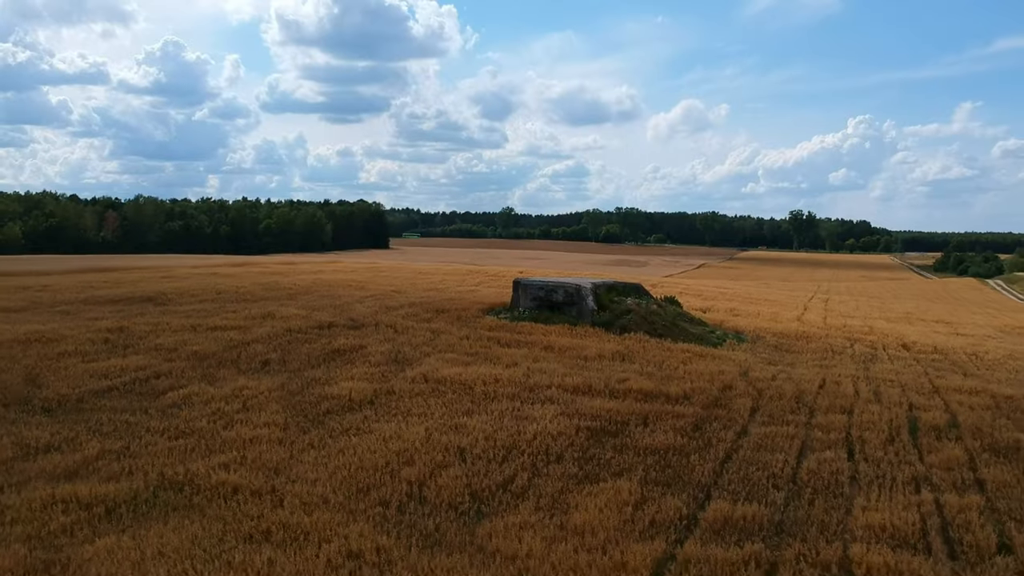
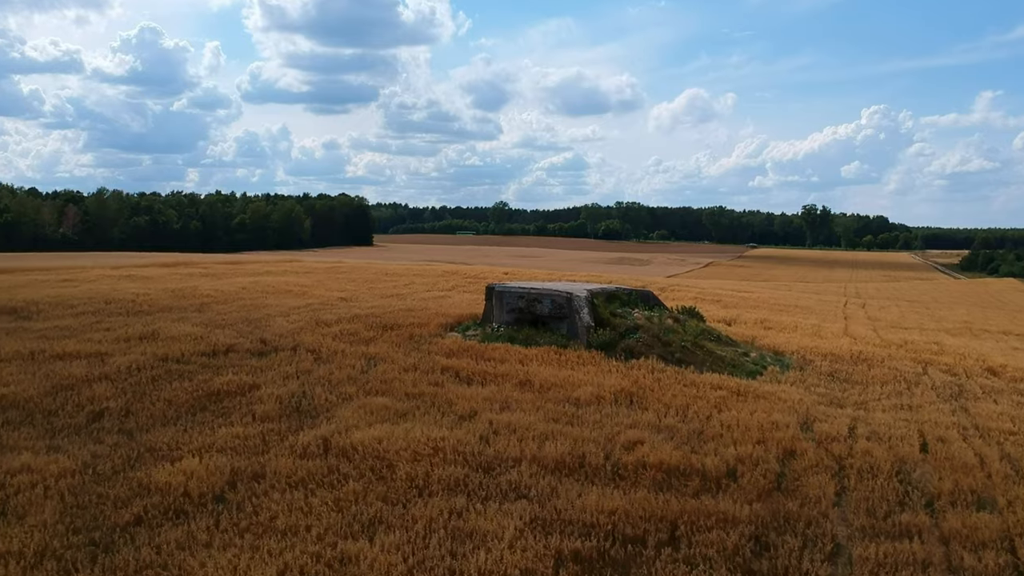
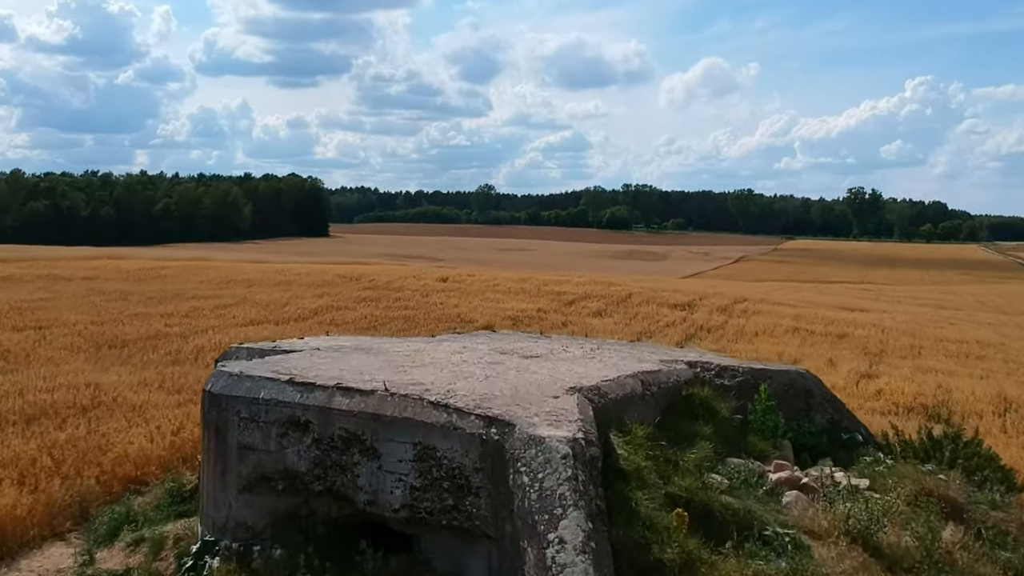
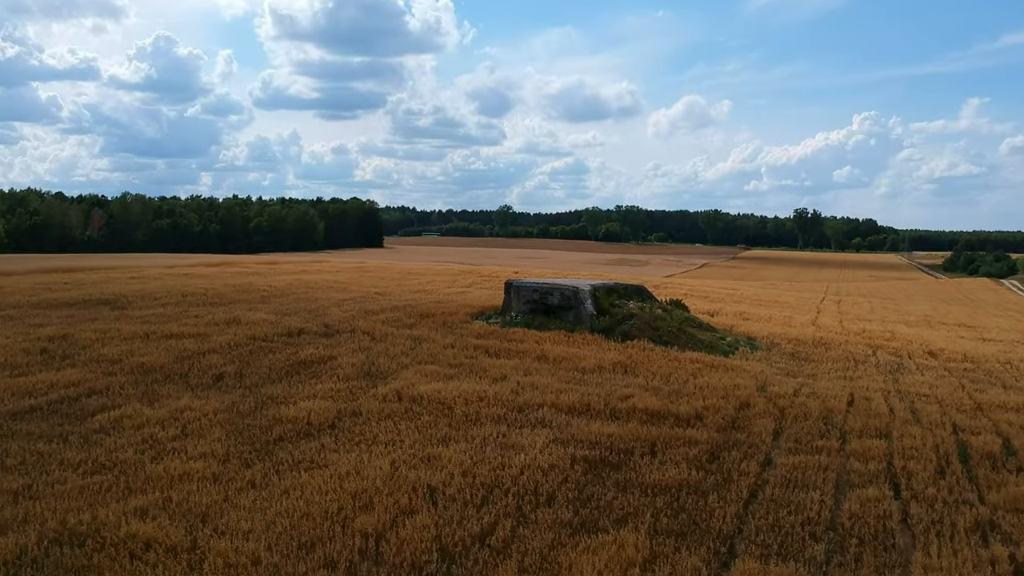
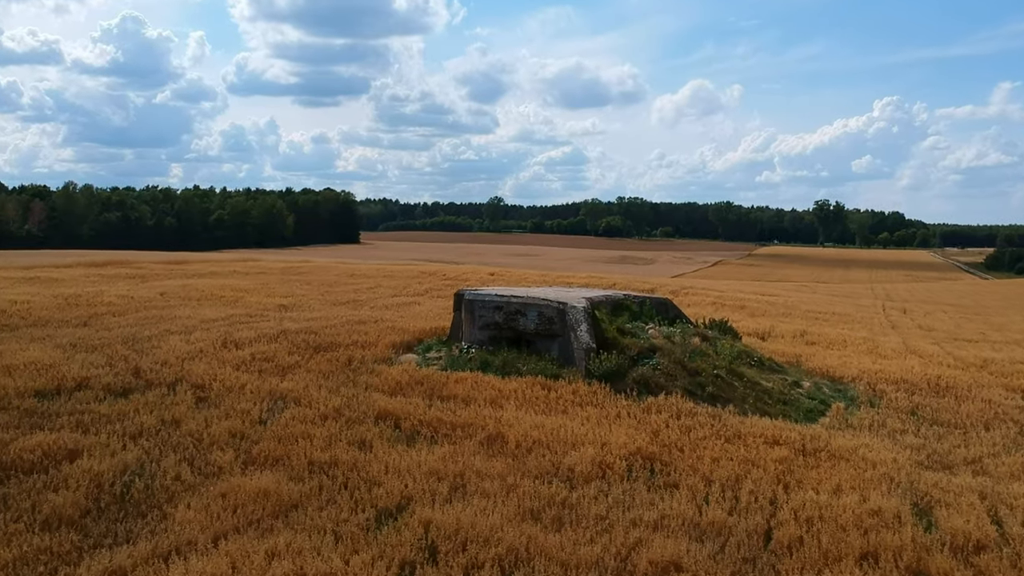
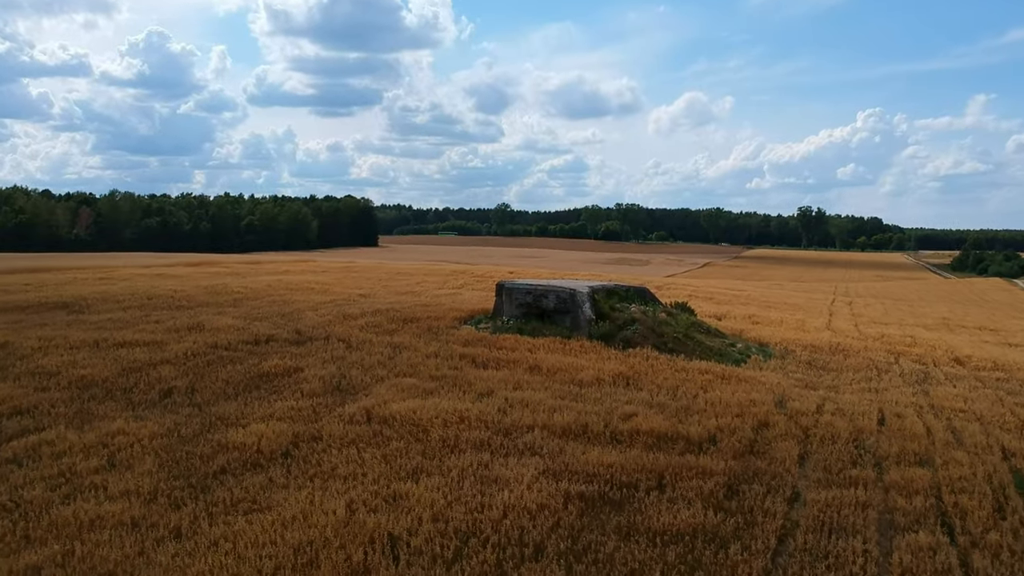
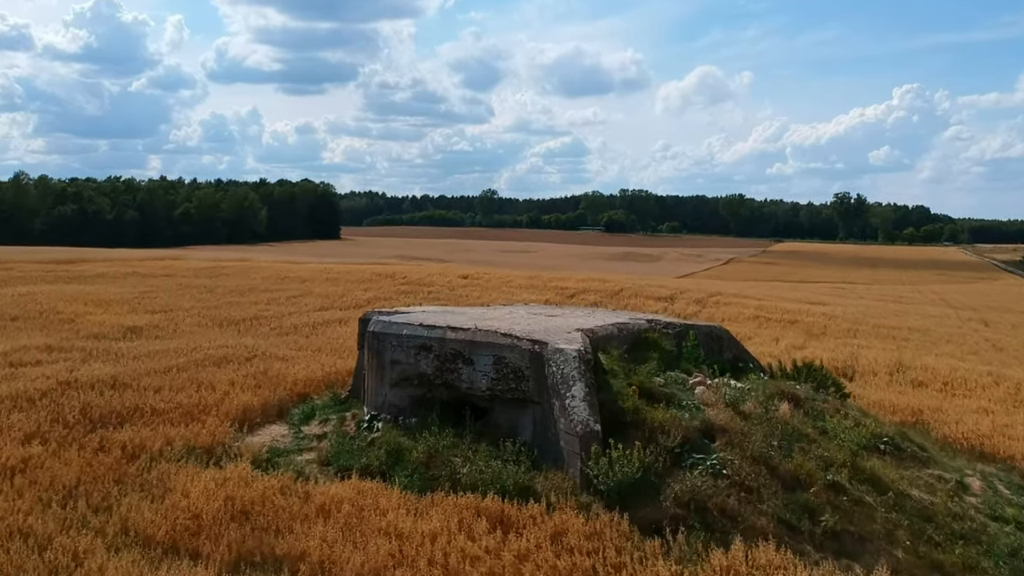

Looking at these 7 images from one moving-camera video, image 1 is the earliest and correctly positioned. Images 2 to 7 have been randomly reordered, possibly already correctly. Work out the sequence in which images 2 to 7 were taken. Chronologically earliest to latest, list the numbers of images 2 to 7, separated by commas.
4, 6, 2, 5, 7, 3
